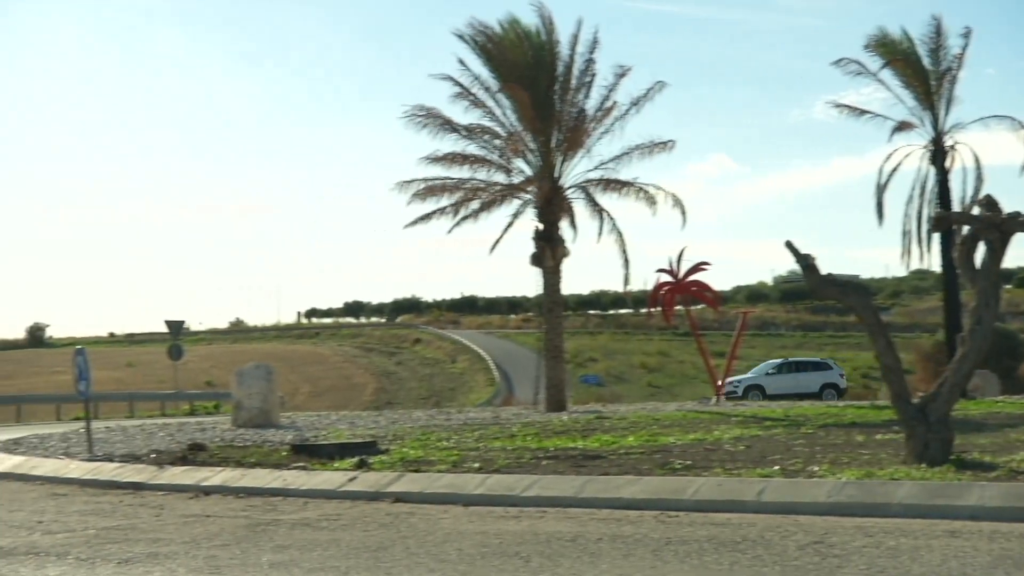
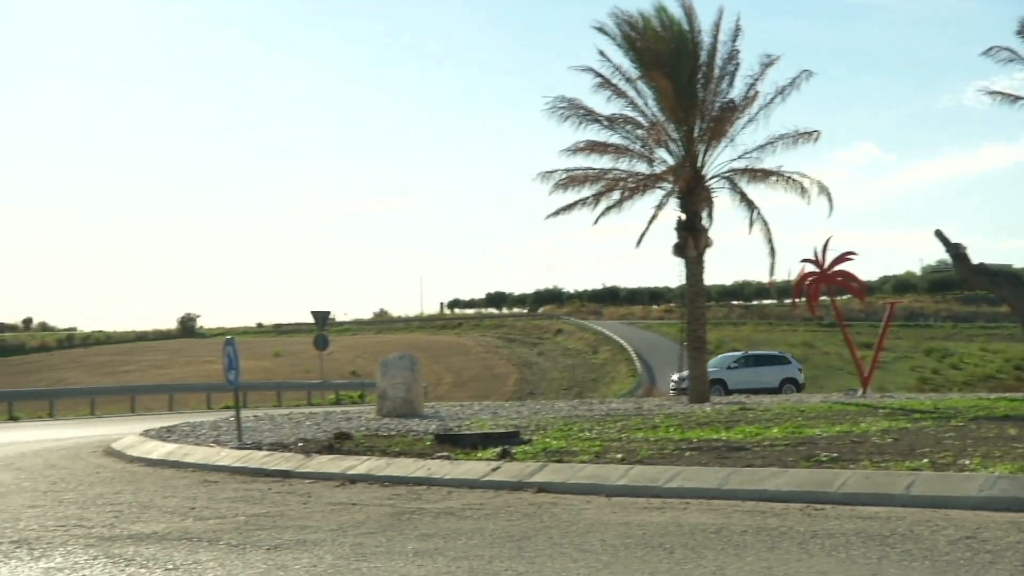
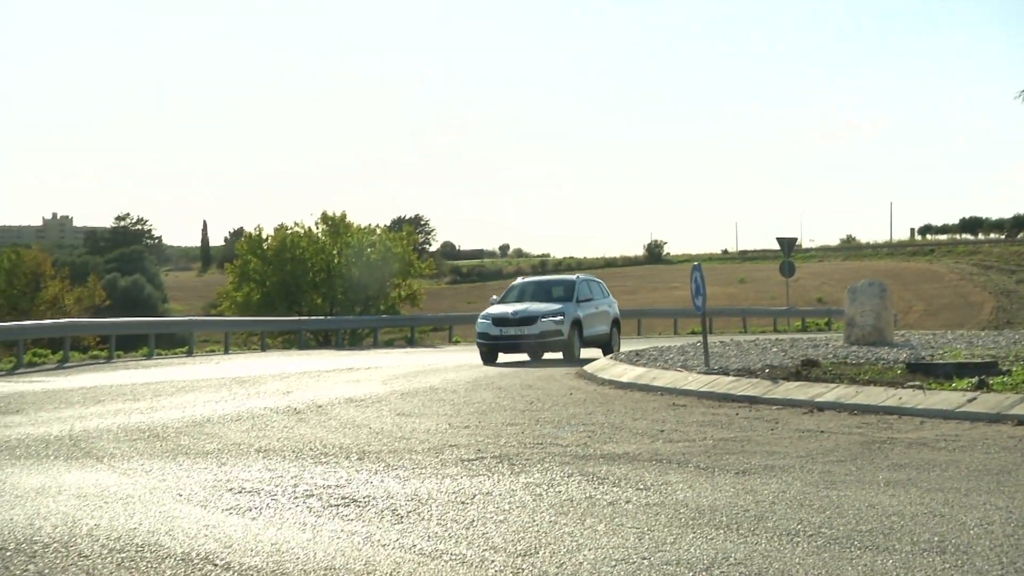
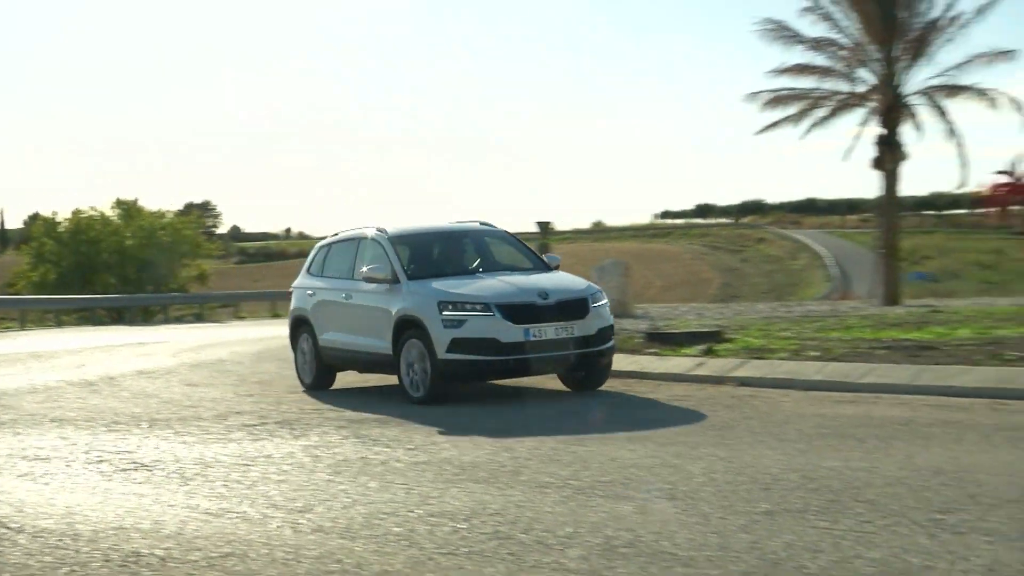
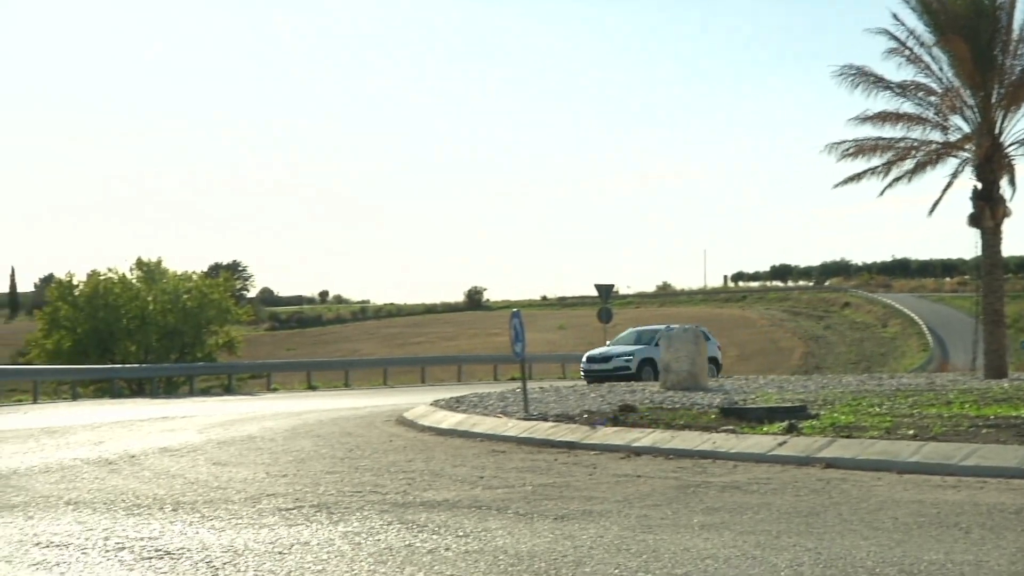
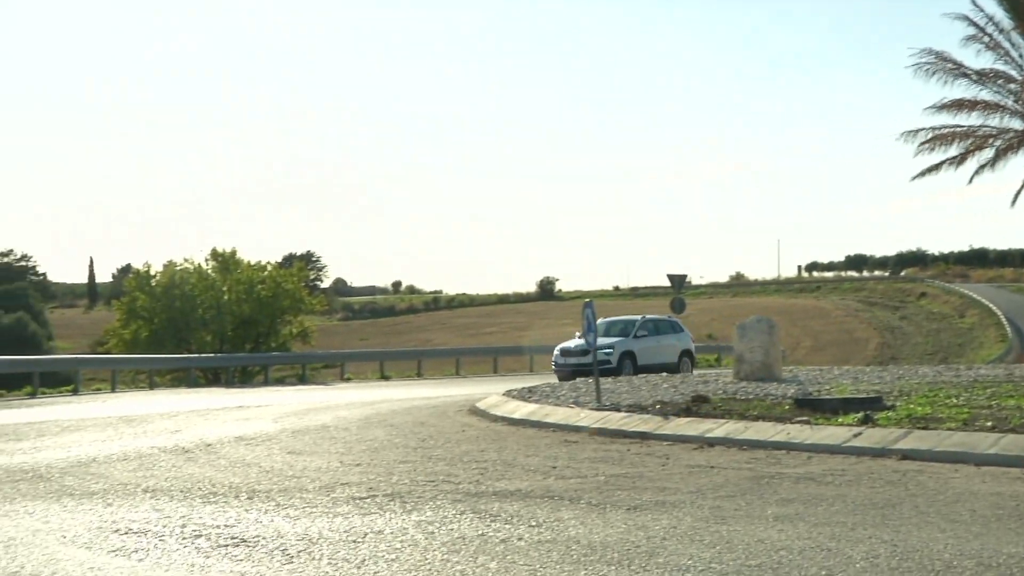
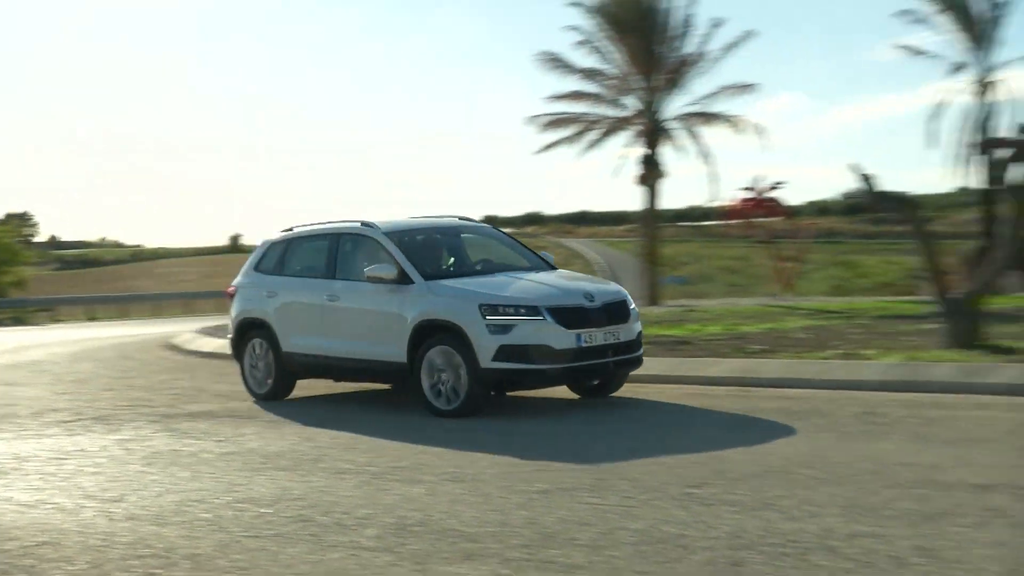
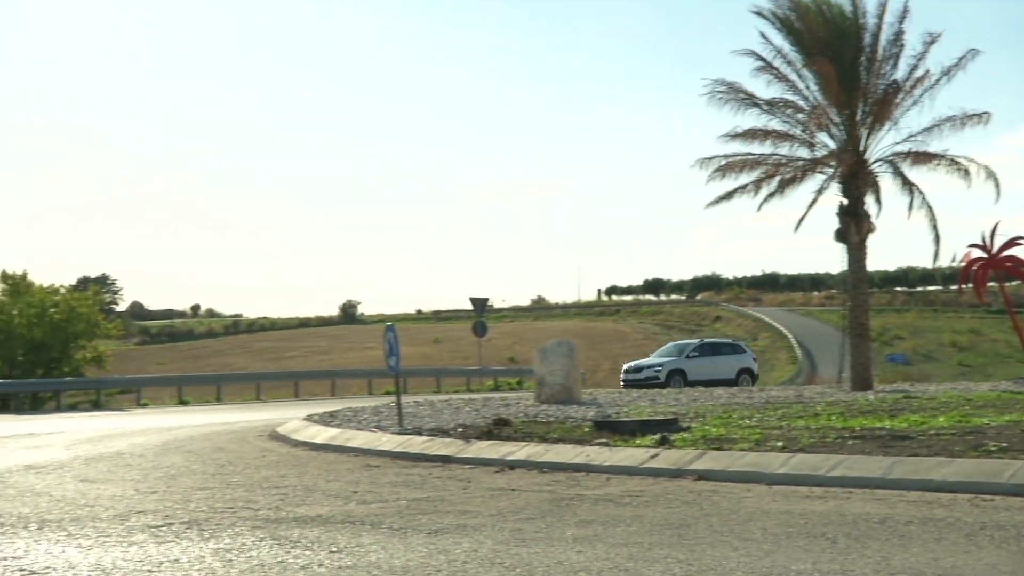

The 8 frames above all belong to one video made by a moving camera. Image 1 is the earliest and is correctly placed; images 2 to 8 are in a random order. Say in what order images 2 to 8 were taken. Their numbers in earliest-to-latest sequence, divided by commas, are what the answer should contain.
2, 8, 5, 6, 3, 4, 7
